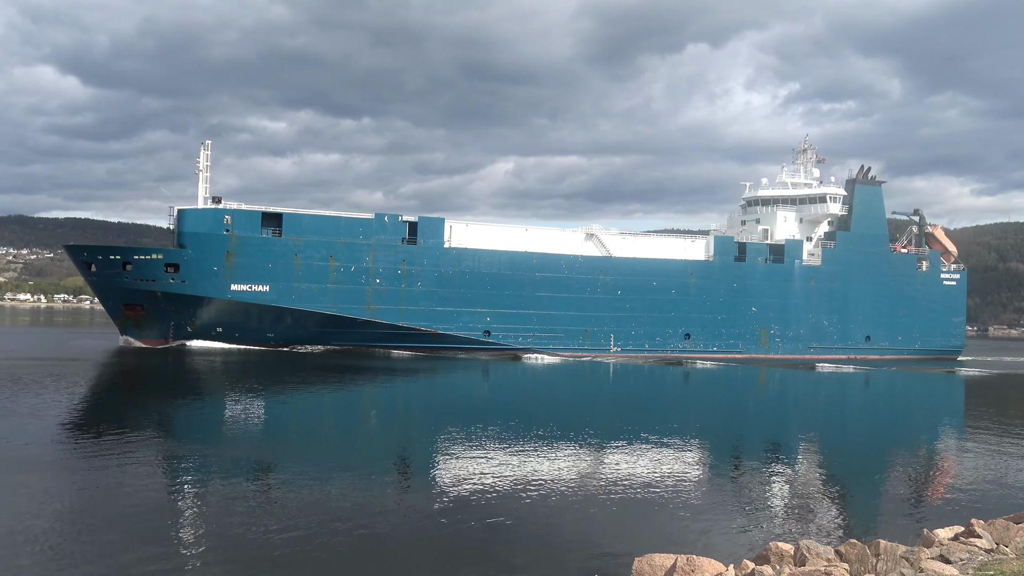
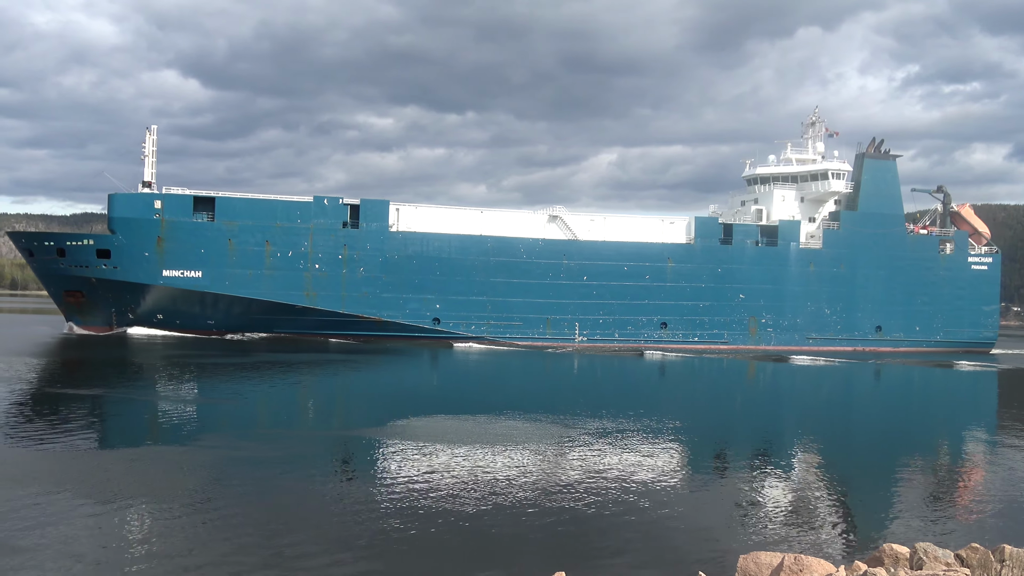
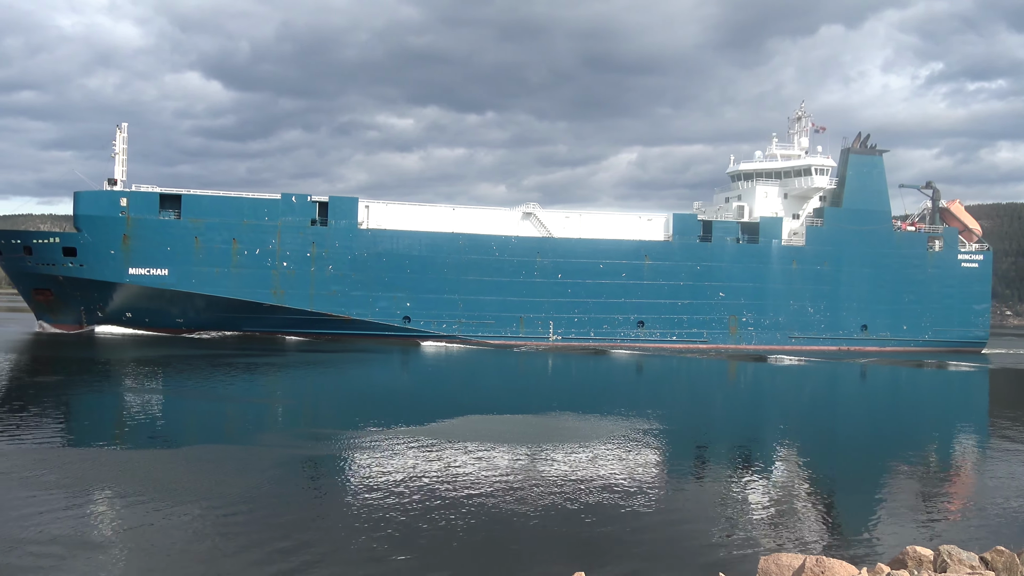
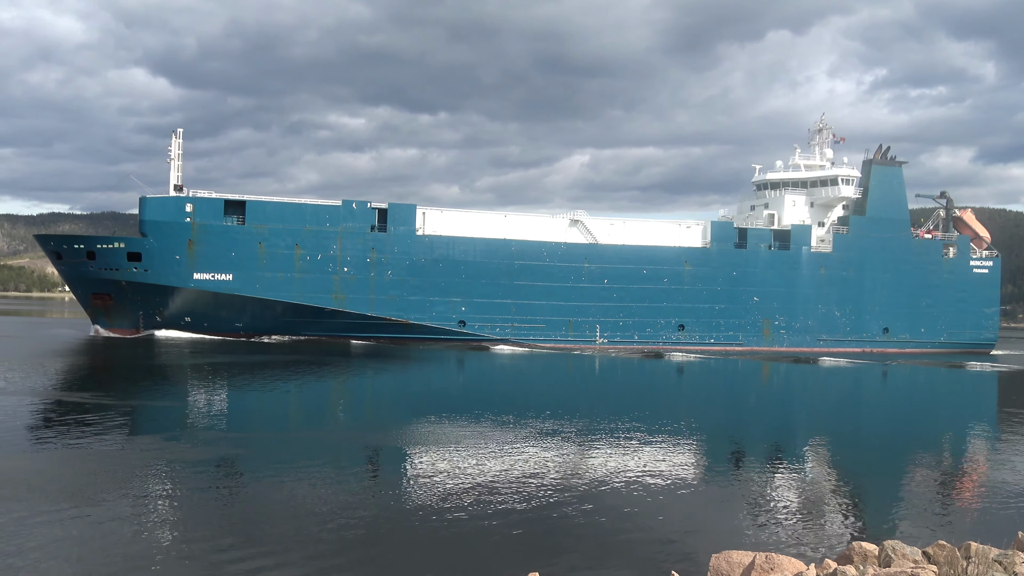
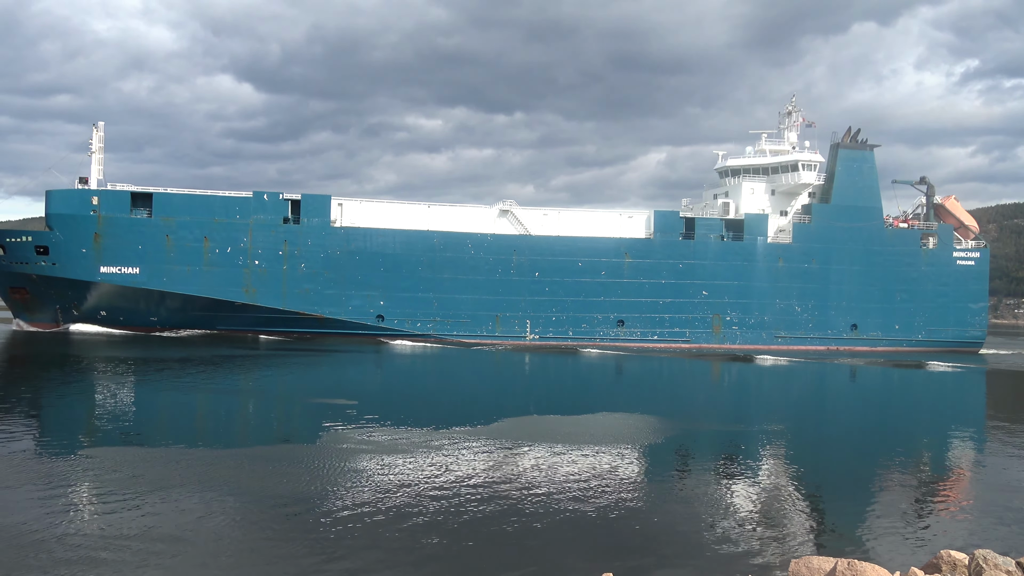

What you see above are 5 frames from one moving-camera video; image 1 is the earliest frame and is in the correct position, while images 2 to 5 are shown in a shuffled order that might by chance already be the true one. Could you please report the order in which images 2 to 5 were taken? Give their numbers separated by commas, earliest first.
4, 2, 3, 5
